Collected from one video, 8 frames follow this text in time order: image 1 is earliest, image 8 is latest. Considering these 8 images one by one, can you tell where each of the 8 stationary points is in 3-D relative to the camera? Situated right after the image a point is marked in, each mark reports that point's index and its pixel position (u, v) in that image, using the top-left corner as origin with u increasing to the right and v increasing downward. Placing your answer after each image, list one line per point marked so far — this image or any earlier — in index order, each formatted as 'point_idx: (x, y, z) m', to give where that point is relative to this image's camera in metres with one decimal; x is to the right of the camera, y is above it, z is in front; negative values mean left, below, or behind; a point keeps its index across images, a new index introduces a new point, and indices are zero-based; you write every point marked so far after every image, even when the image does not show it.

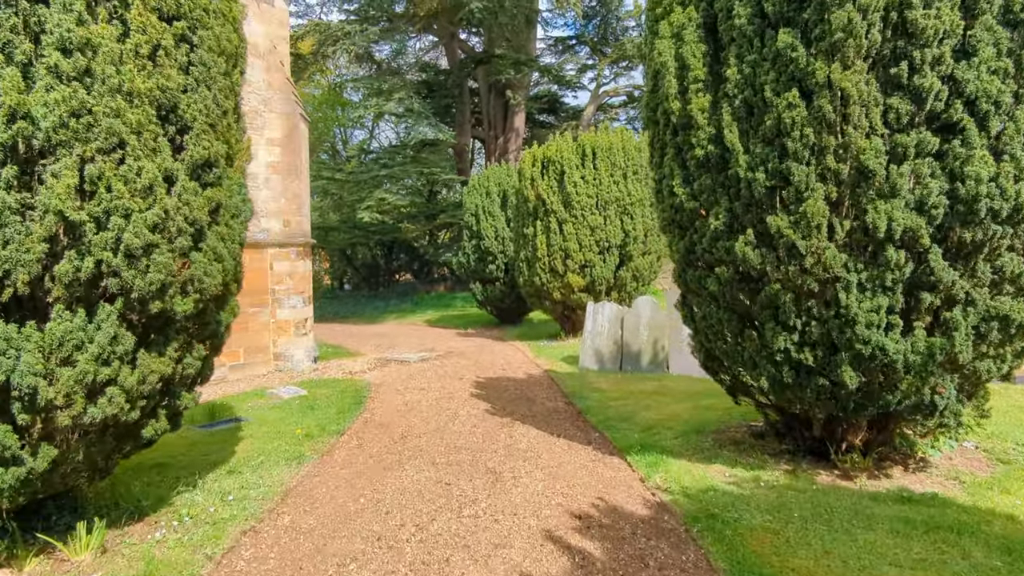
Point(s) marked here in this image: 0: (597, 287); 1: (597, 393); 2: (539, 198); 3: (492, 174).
0: (+1.5, 0.0, +11.2) m
1: (+0.9, -1.1, +7.1) m
2: (+0.4, +1.6, +11.3) m
3: (-0.5, +2.6, +14.6) m
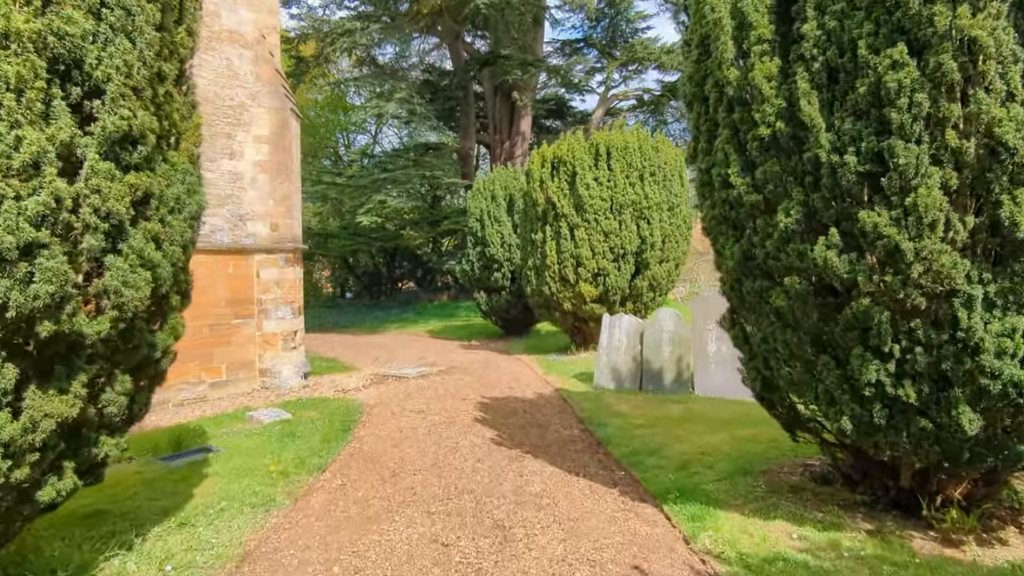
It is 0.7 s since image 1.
0: (+1.6, -0.2, +10.3) m
1: (+1.0, -1.3, +6.3) m
2: (+0.6, +1.4, +10.5) m
3: (-0.3, +2.4, +13.8) m
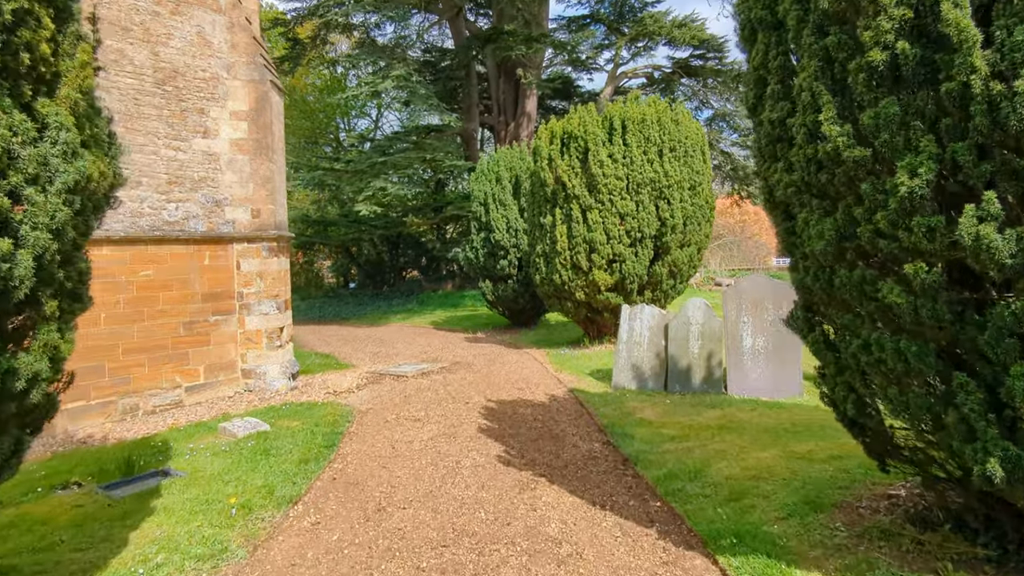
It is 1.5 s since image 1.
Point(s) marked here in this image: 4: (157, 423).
0: (+1.7, 0.0, +9.5) m
1: (+1.1, -1.2, +5.4) m
2: (+0.7, +1.6, +9.6) m
3: (-0.2, +2.6, +12.9) m
4: (-3.7, -1.4, +6.8) m
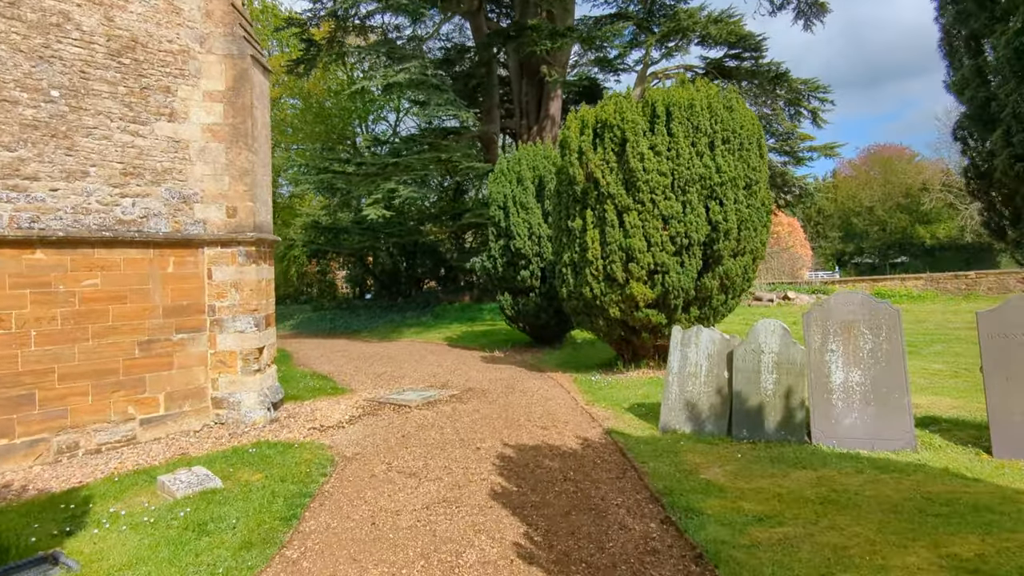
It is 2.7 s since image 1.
0: (+2.0, -0.2, +8.0) m
1: (+1.2, -1.3, +4.0) m
2: (+1.0, +1.4, +8.2) m
3: (+0.2, +2.4, +11.6) m
4: (-3.5, -1.5, +5.5) m
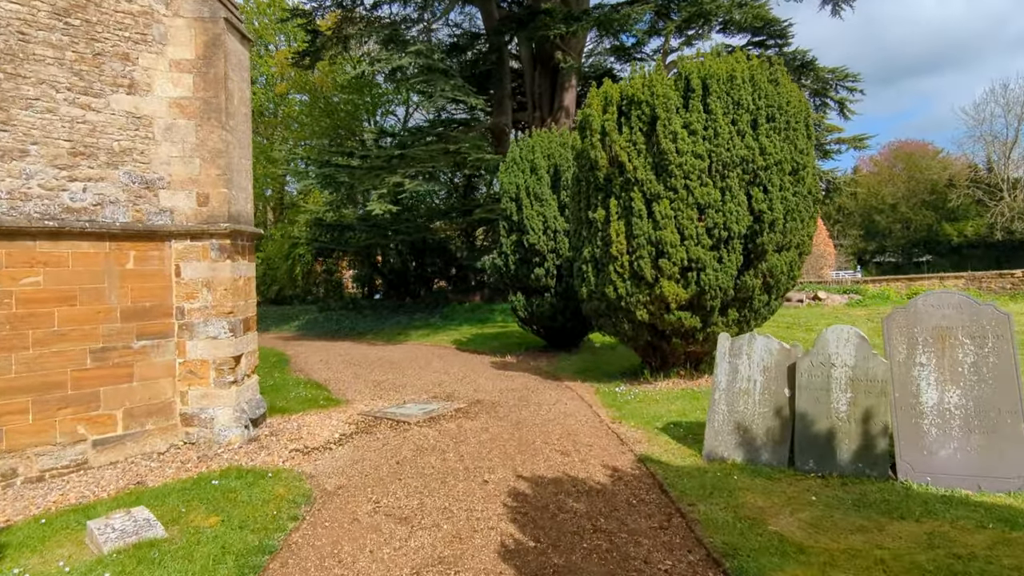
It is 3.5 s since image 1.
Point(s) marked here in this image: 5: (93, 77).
0: (+2.1, -0.2, +7.0) m
1: (+1.3, -1.3, +3.0) m
2: (+1.1, +1.4, +7.2) m
3: (+0.4, +2.4, +10.6) m
4: (-3.4, -1.5, +4.6) m
5: (-3.4, +1.7, +5.3) m
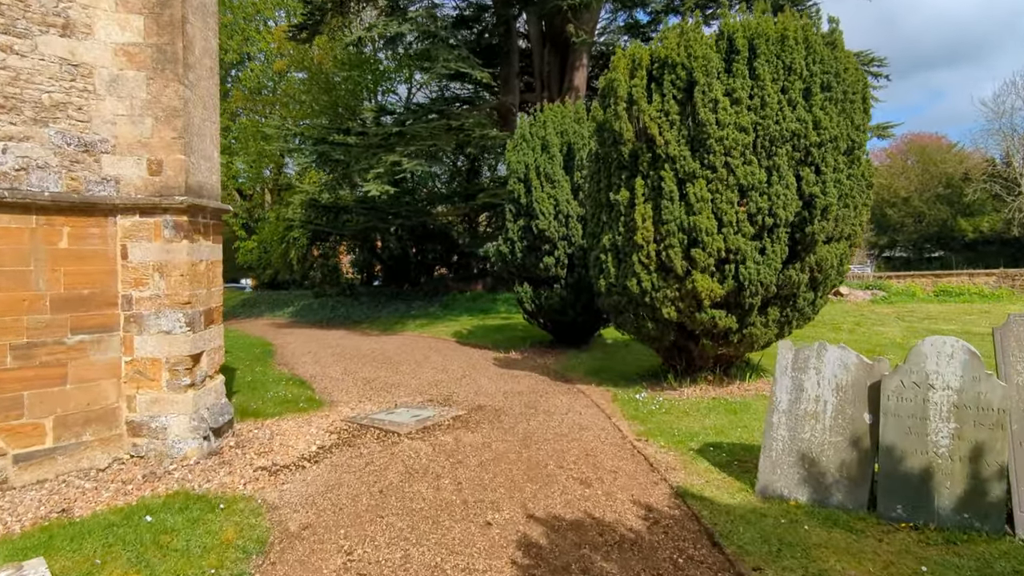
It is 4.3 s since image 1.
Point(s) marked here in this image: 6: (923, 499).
0: (+2.2, -0.1, +6.1) m
1: (+1.4, -1.3, +2.1) m
2: (+1.2, +1.5, +6.3) m
3: (+0.6, +2.5, +9.6) m
4: (-3.4, -1.4, +3.7) m
5: (-3.3, +1.8, +4.4) m
6: (+2.2, -1.1, +3.5) m
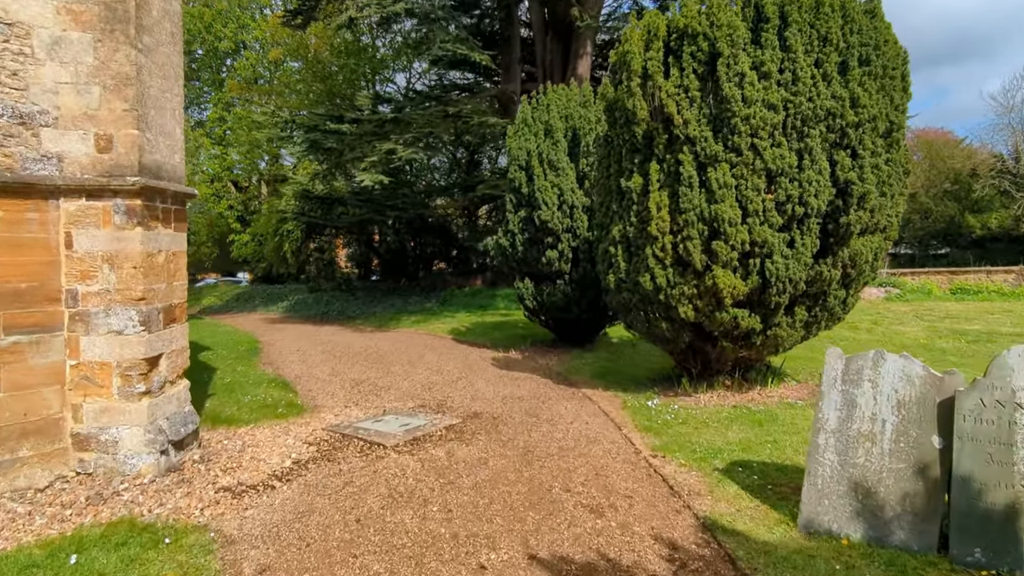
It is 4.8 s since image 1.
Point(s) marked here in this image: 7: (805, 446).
0: (+2.2, -0.1, +5.5) m
1: (+1.4, -1.3, +1.5) m
2: (+1.2, +1.5, +5.6) m
3: (+0.6, +2.6, +9.0) m
4: (-3.4, -1.4, +3.1) m
5: (-3.3, +1.9, +3.7) m
6: (+2.2, -1.1, +2.9) m
7: (+2.1, -1.1, +4.6) m
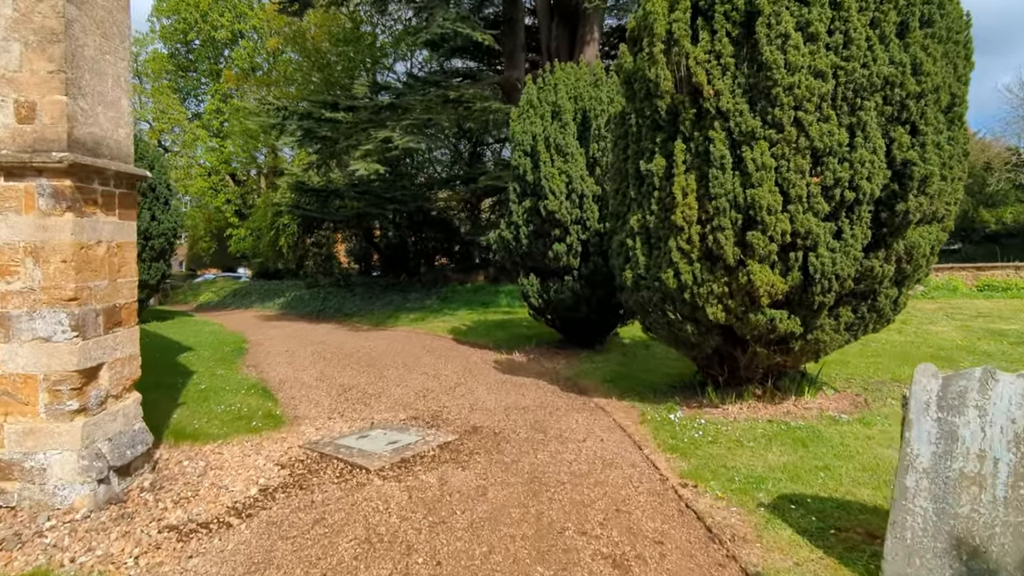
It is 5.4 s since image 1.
0: (+2.2, -0.1, +4.7) m
1: (+1.4, -1.3, +0.8) m
2: (+1.3, +1.5, +4.9) m
3: (+0.6, +2.6, +8.3) m
4: (-3.4, -1.4, +2.4) m
5: (-3.3, +1.9, +3.0) m
6: (+2.2, -1.1, +2.1) m
7: (+2.1, -1.1, +3.8) m
